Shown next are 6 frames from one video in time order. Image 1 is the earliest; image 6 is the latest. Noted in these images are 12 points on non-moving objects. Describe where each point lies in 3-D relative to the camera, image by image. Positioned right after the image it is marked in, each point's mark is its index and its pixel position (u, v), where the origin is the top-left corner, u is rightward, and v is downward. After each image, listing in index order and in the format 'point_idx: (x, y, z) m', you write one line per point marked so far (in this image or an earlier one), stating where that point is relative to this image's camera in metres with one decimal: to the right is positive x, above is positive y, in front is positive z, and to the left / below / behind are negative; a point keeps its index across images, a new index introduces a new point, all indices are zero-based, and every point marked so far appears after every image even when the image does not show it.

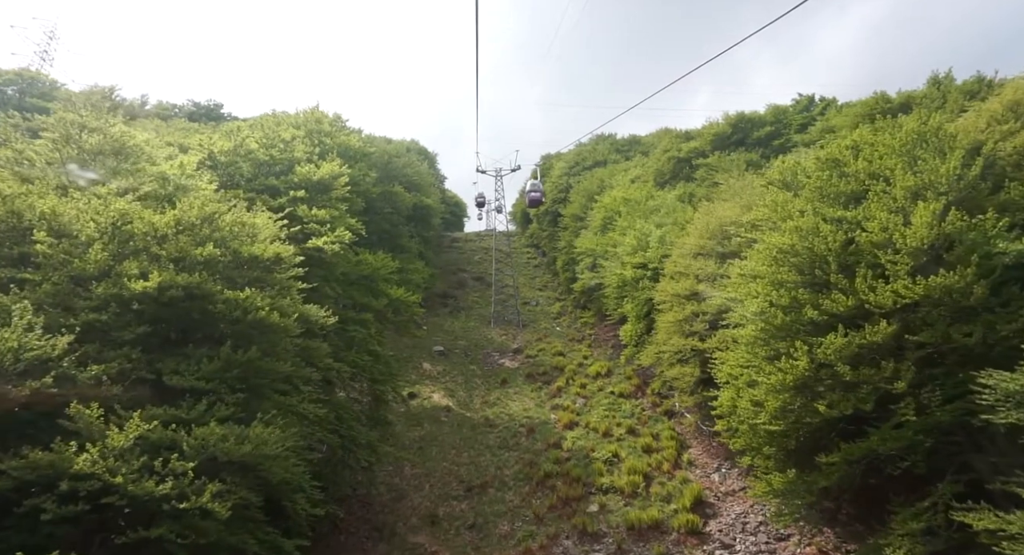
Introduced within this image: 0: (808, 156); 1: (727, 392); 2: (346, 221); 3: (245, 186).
0: (+6.6, +2.7, +12.8) m
1: (+4.3, -2.3, +11.3) m
2: (-4.8, +1.6, +16.4) m
3: (-7.2, +2.5, +15.6) m
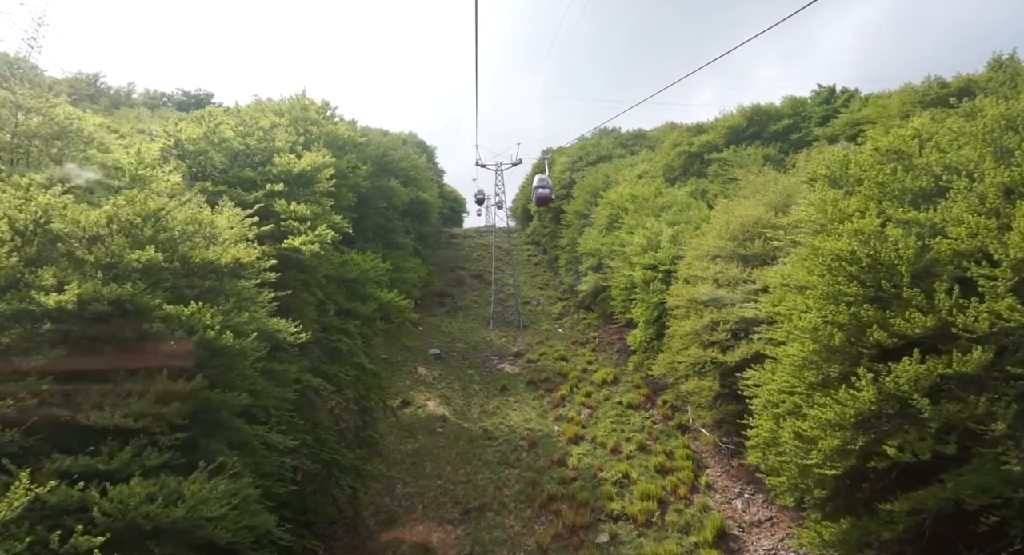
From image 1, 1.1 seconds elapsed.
0: (+6.7, +2.5, +11.2) m
1: (+4.3, -2.5, +9.7) m
2: (-4.7, +1.5, +14.7) m
3: (-7.2, +2.5, +14.0) m
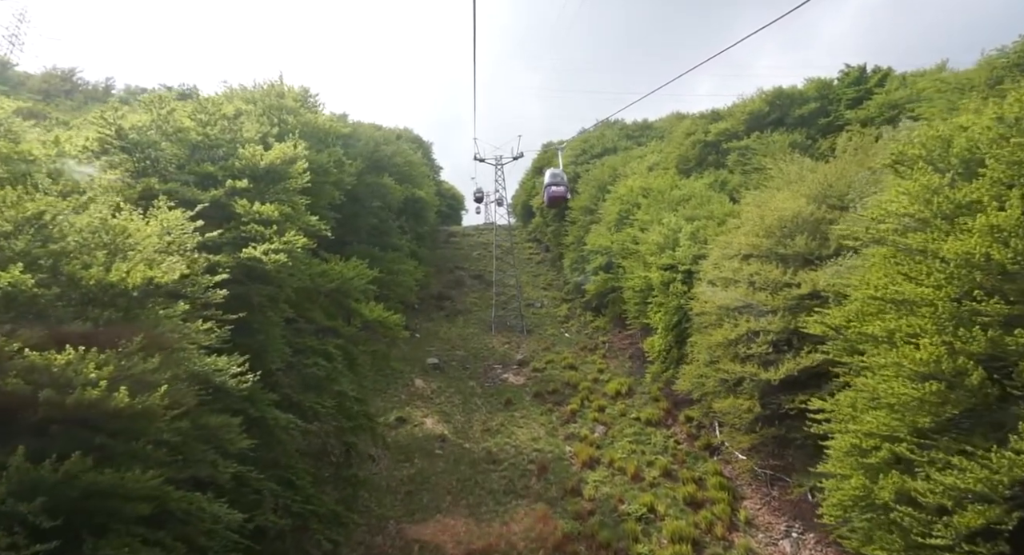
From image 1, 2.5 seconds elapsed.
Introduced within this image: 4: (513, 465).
0: (+6.8, +2.4, +9.0) m
1: (+4.5, -2.6, +7.6) m
2: (-4.6, +1.3, +12.5) m
3: (-7.1, +2.2, +11.8) m
4: (0.0, -6.1, +18.4) m
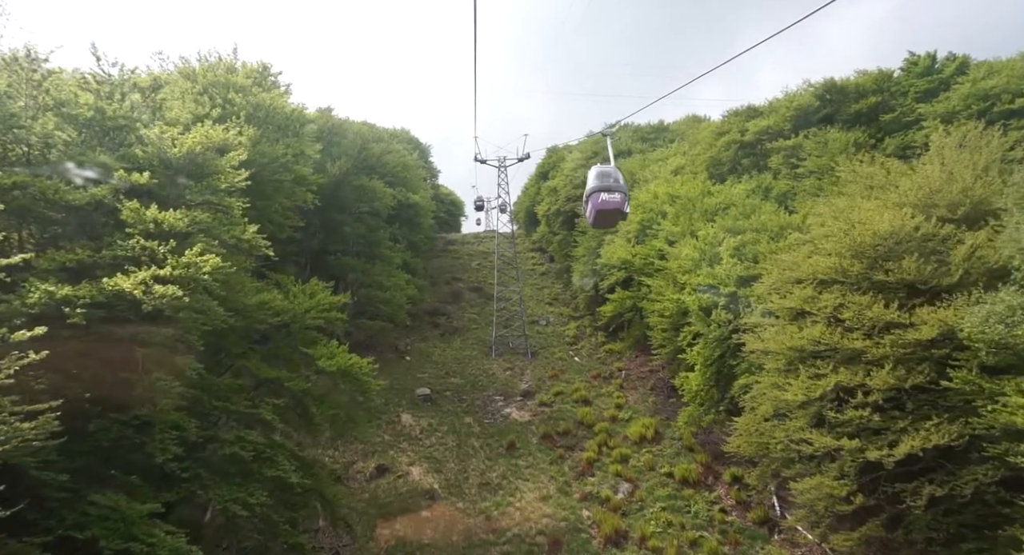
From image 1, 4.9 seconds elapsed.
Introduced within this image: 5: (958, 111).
0: (+7.0, +1.8, +5.4) m
1: (+4.7, -3.2, +3.9) m
2: (-4.4, +0.7, +8.9) m
3: (-6.8, +1.7, +8.2) m
4: (+0.1, -6.7, +14.7) m
5: (+13.5, +5.1, +17.3) m
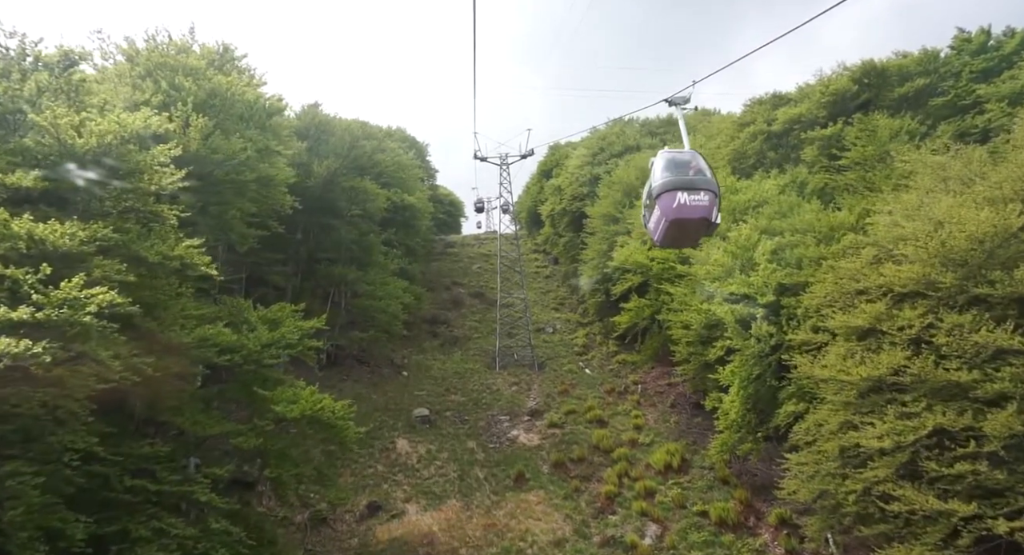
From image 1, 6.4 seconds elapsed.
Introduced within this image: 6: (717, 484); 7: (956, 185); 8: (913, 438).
0: (+7.2, +1.6, +3.2) m
1: (+4.9, -3.4, +1.7) m
2: (-4.3, +0.4, +6.8) m
3: (-6.7, +1.3, +6.0) m
4: (+0.4, -7.0, +12.5) m
5: (+13.6, +5.0, +15.1) m
6: (+5.5, -5.6, +15.4) m
7: (+8.5, +1.8, +11.0) m
8: (+6.0, -2.4, +8.6) m
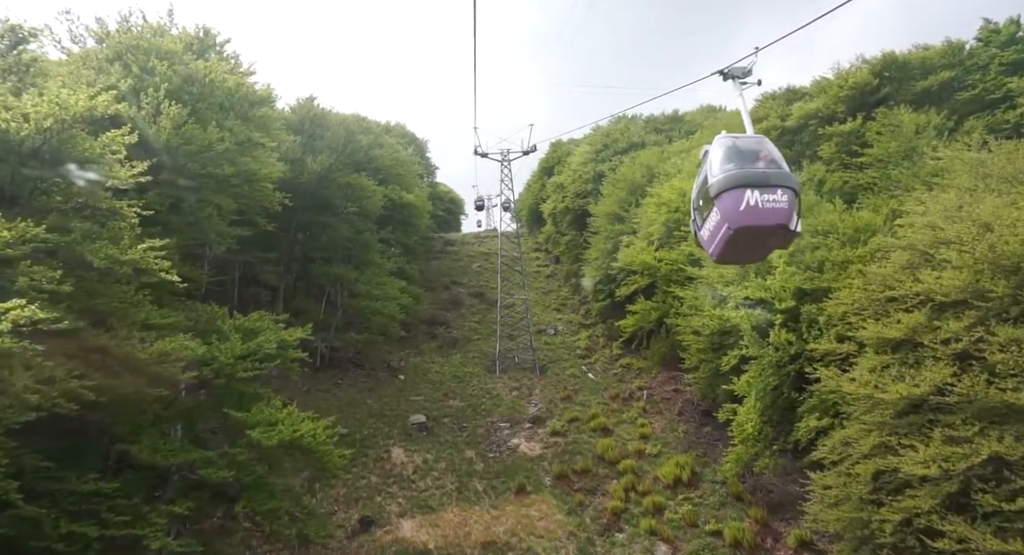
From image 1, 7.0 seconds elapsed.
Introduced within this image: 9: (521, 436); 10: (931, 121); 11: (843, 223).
0: (+7.2, +1.5, +2.3) m
1: (+4.9, -3.6, +0.8) m
2: (-4.2, +0.3, +5.8) m
3: (-6.6, +1.2, +5.1) m
4: (+0.4, -7.1, +11.6) m
5: (+13.7, +4.8, +14.2) m
6: (+5.5, -5.7, +14.5) m
7: (+8.6, +1.6, +10.1) m
8: (+6.1, -2.5, +7.7) m
9: (+0.3, -5.5, +19.6) m
10: (+11.6, +4.3, +15.8) m
11: (+8.0, +1.3, +13.9) m
